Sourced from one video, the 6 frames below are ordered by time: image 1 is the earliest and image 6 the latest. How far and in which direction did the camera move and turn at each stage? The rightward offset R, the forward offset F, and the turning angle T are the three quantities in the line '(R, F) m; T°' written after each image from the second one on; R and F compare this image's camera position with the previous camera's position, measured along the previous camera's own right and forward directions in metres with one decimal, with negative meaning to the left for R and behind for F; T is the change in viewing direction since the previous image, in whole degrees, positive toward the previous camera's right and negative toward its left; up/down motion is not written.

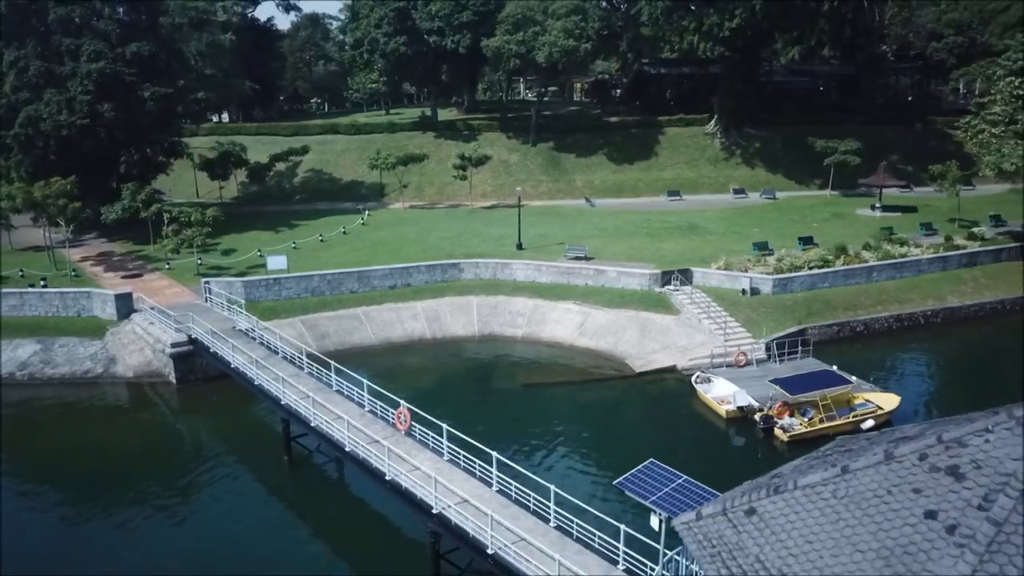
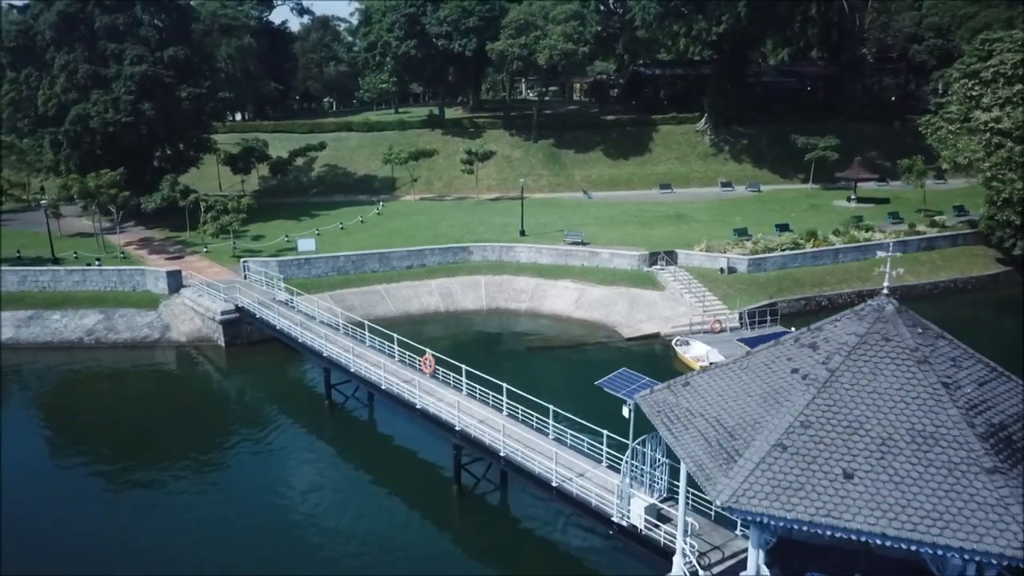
(-0.2, -4.6) m; 0°
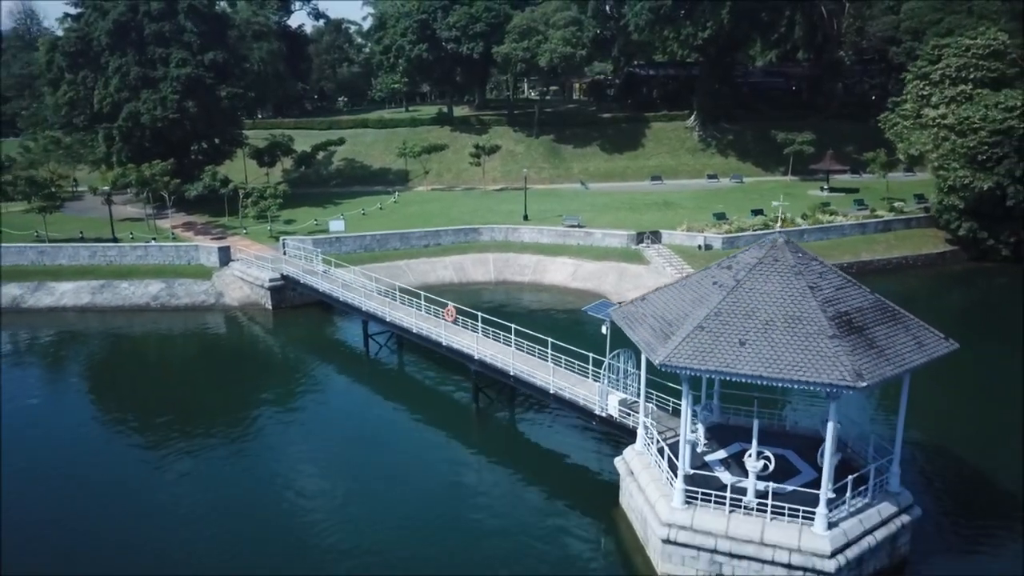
(-0.2, -6.0) m; 0°
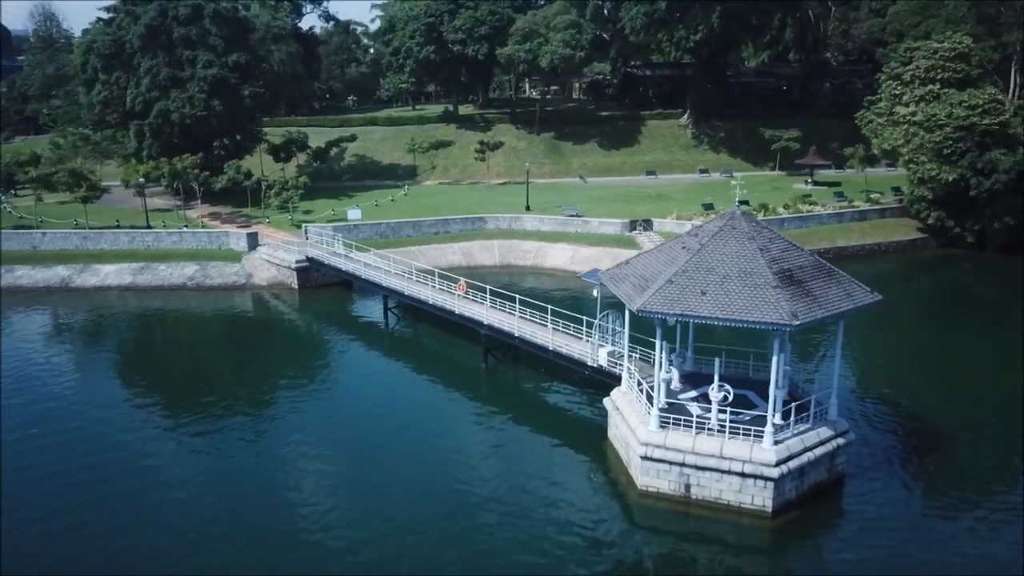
(-0.1, -4.2) m; 0°
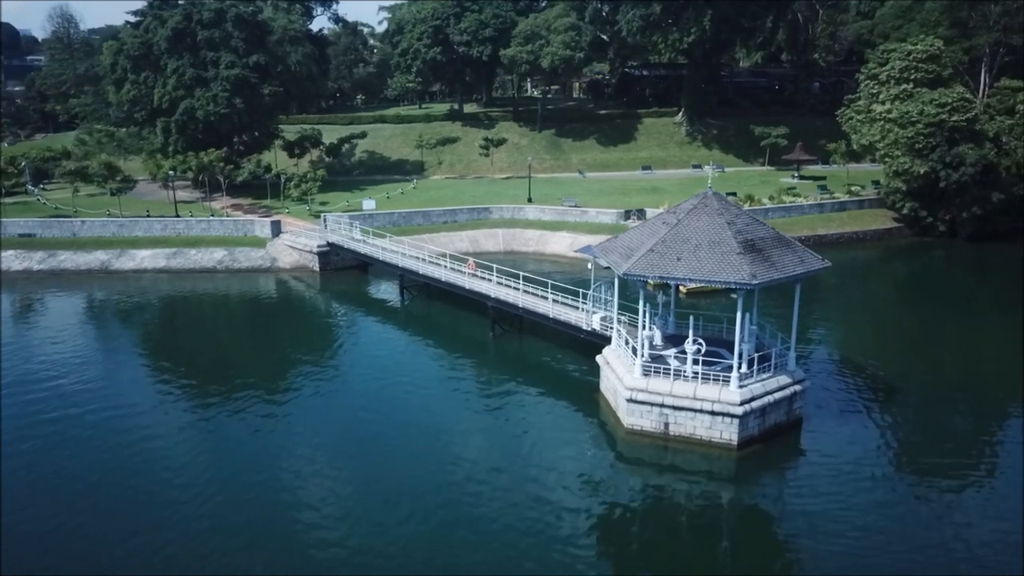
(-0.2, -4.0) m; 0°
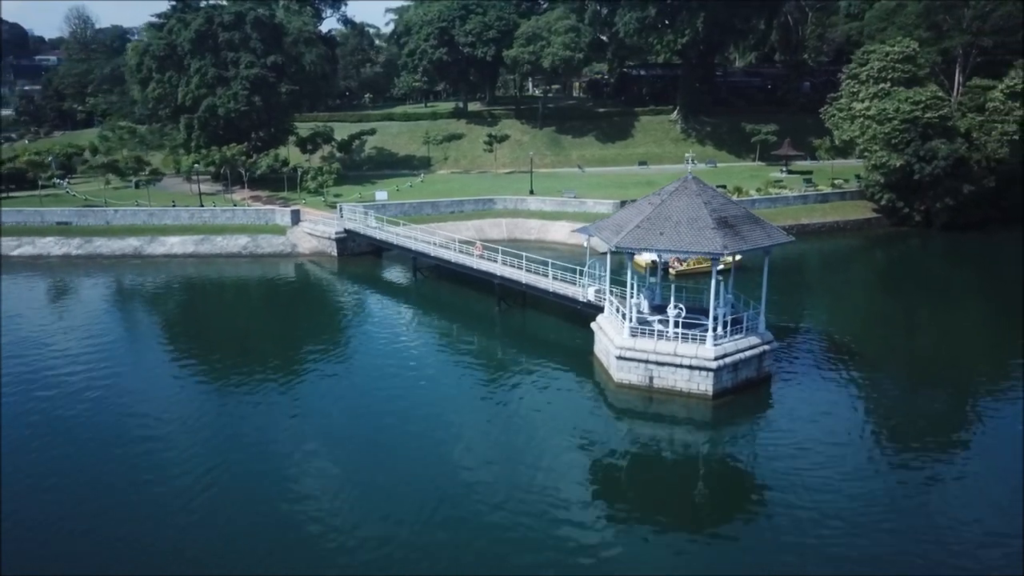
(-0.1, -3.9) m; 0°
